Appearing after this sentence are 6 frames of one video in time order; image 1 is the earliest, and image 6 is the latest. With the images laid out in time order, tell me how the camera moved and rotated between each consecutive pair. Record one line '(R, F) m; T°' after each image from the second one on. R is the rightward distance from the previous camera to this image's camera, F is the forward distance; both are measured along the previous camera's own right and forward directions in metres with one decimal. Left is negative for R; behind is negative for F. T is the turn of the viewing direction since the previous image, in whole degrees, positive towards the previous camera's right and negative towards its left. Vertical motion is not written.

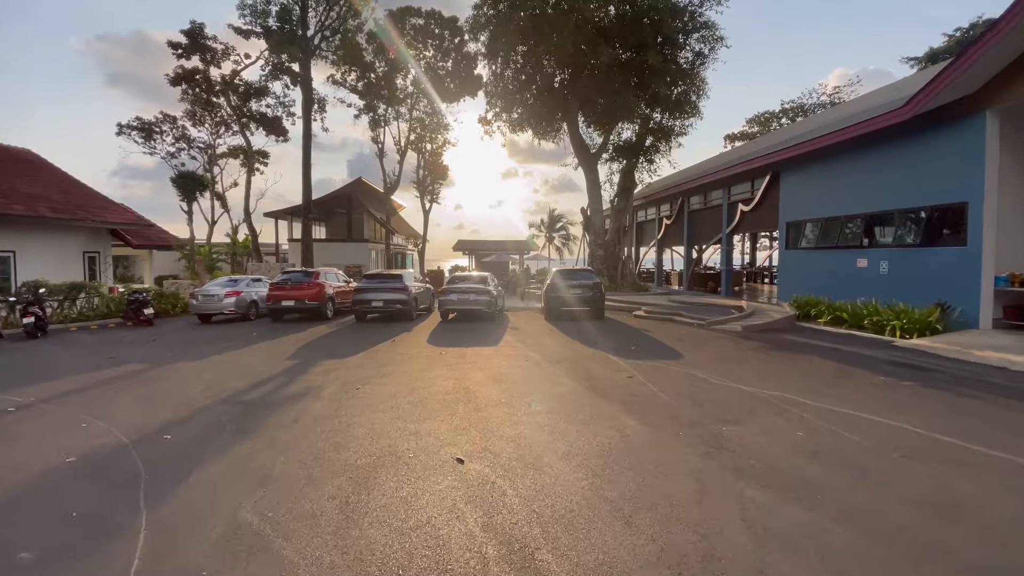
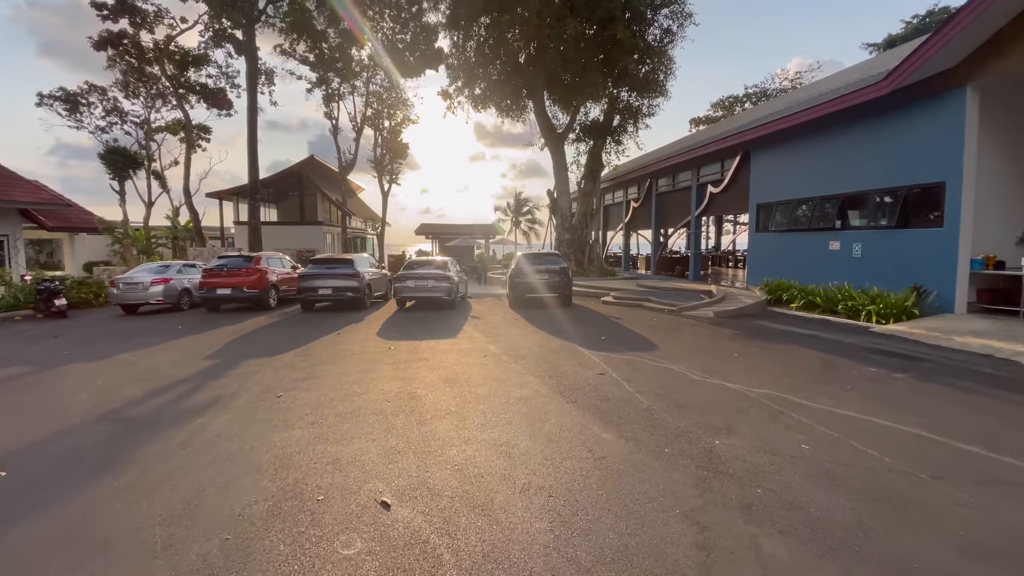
(+0.2, +1.1) m; +4°
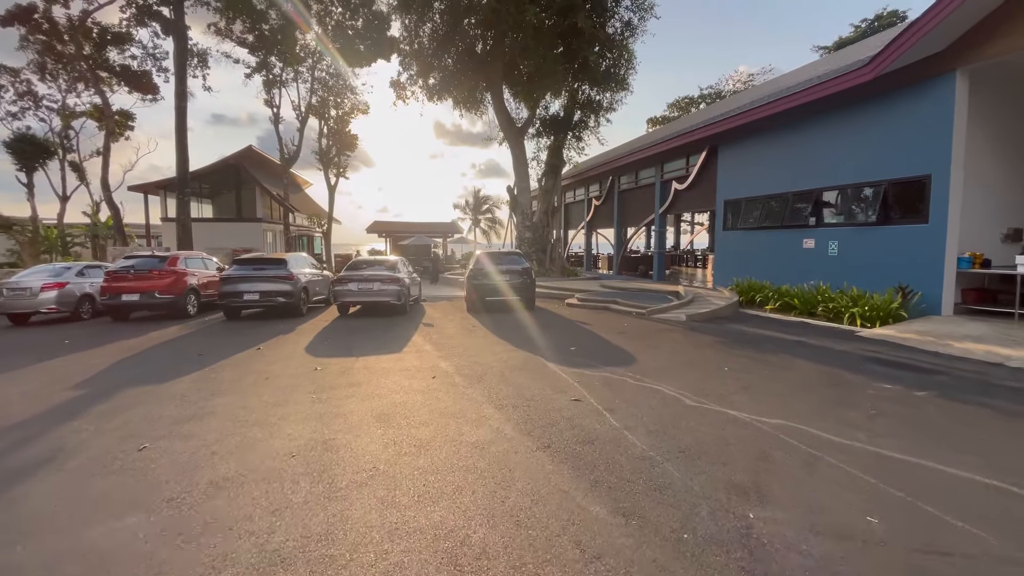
(+0.1, +1.4) m; +5°
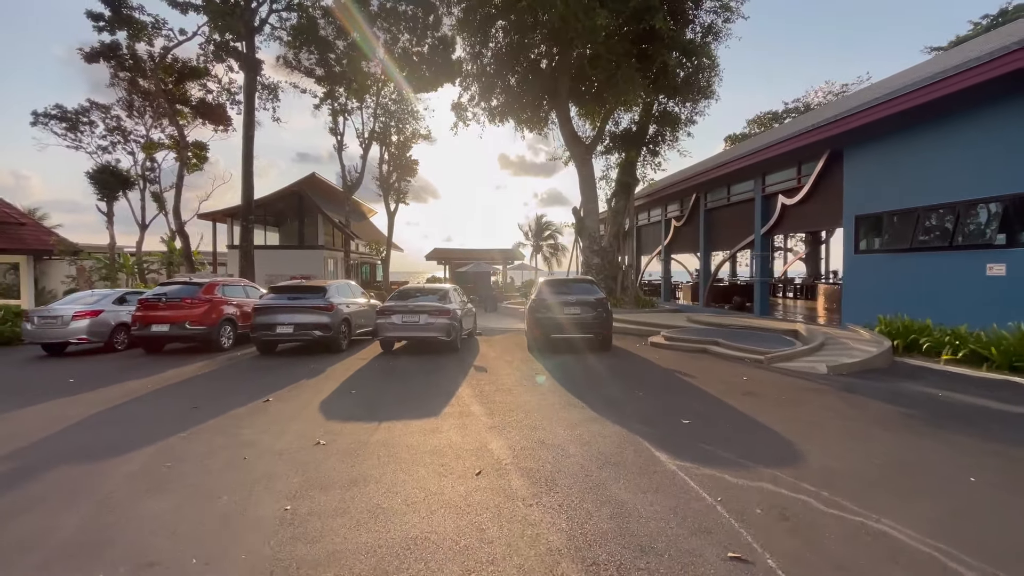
(-0.3, +2.4) m; -7°
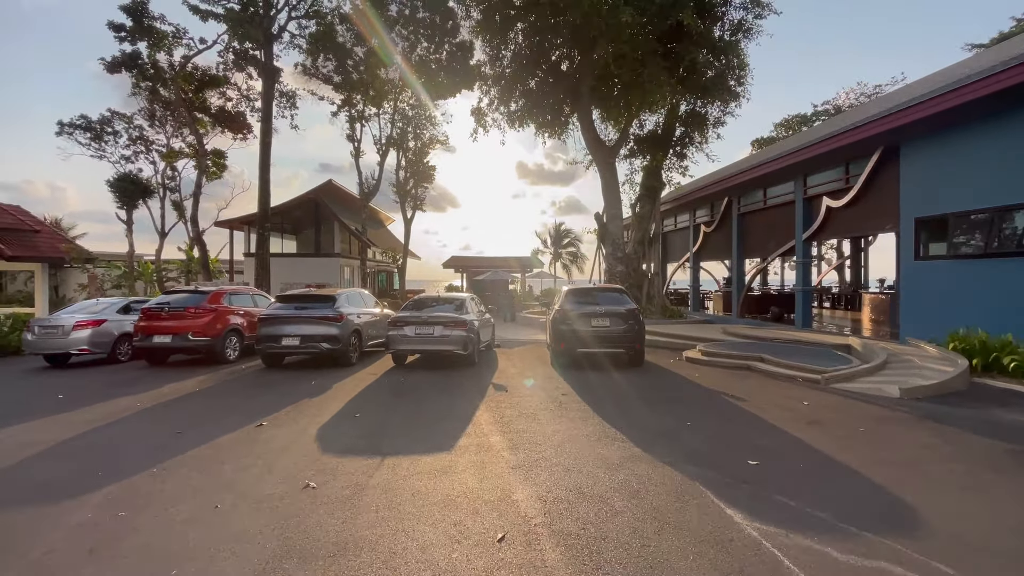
(-0.1, +0.9) m; -2°
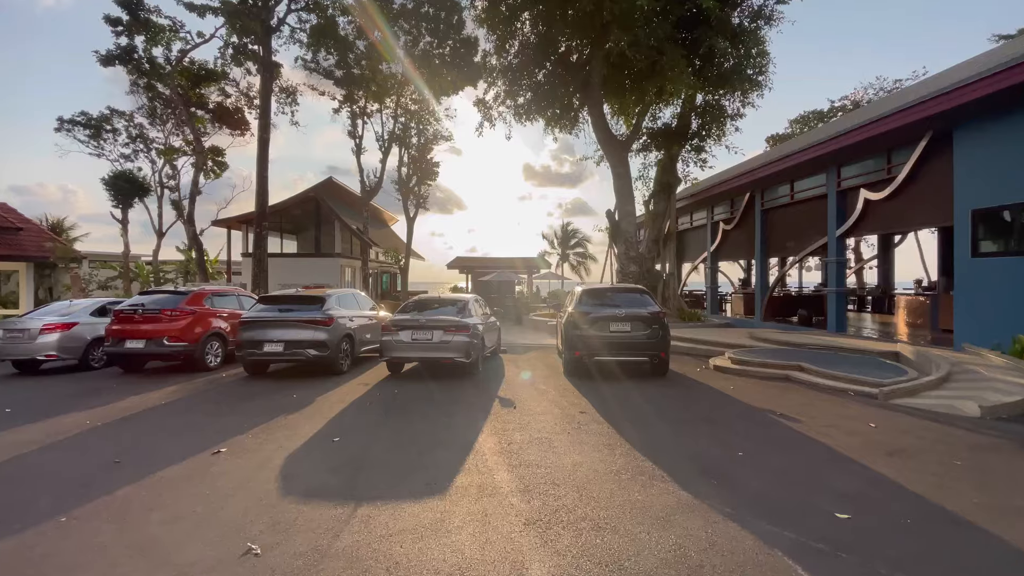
(0.0, +1.1) m; -1°
